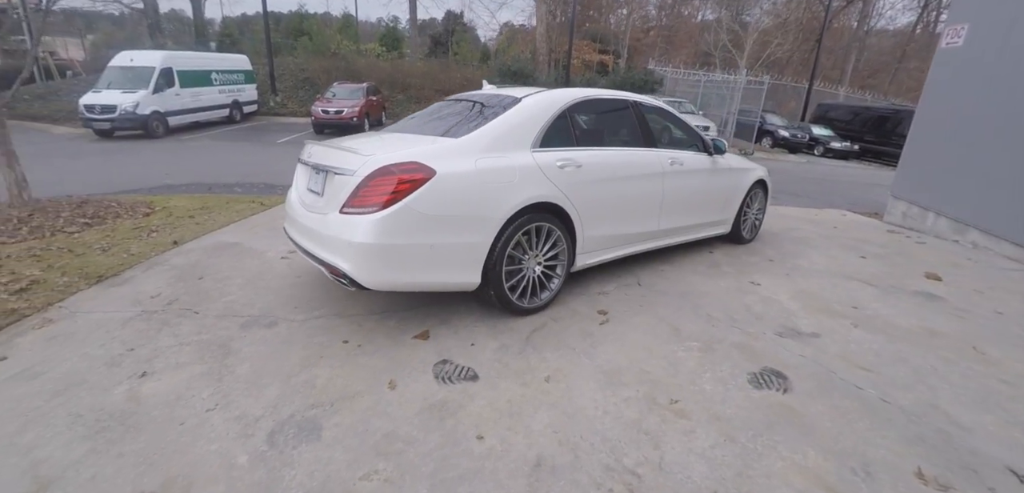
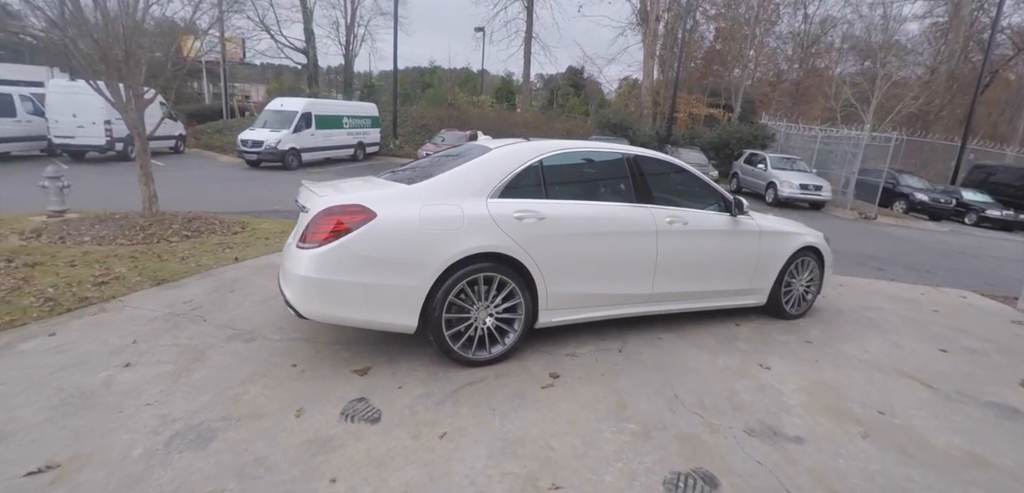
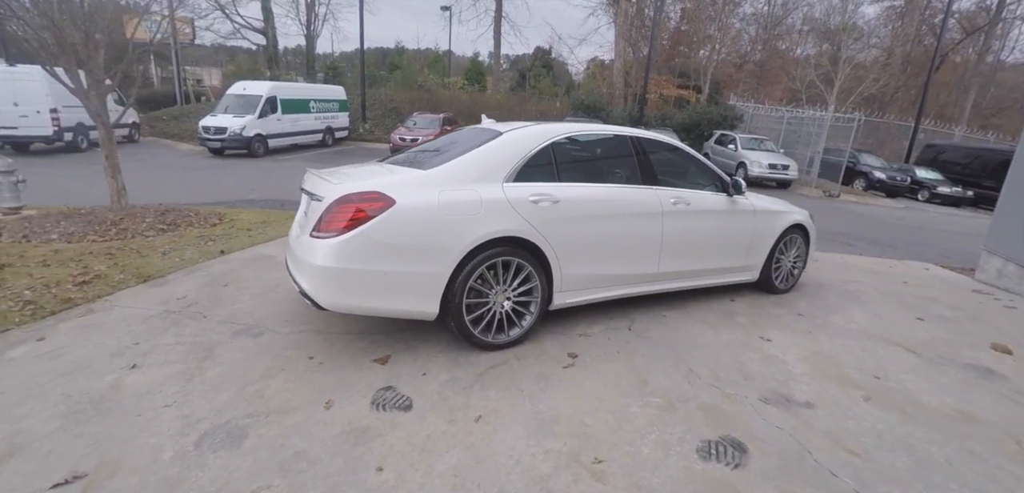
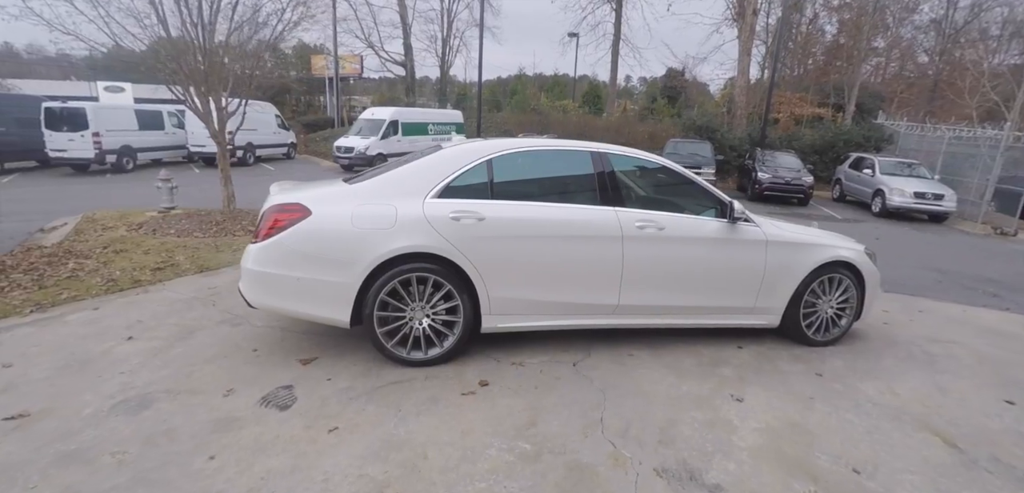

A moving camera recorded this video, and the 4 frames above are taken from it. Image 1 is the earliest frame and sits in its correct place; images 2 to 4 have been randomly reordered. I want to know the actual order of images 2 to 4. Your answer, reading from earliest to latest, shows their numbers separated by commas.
3, 2, 4
